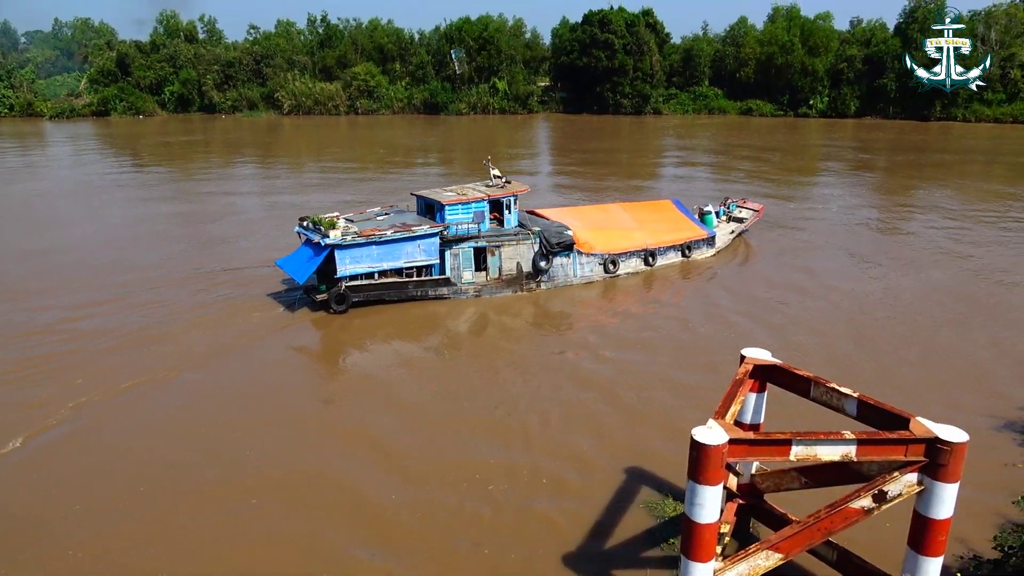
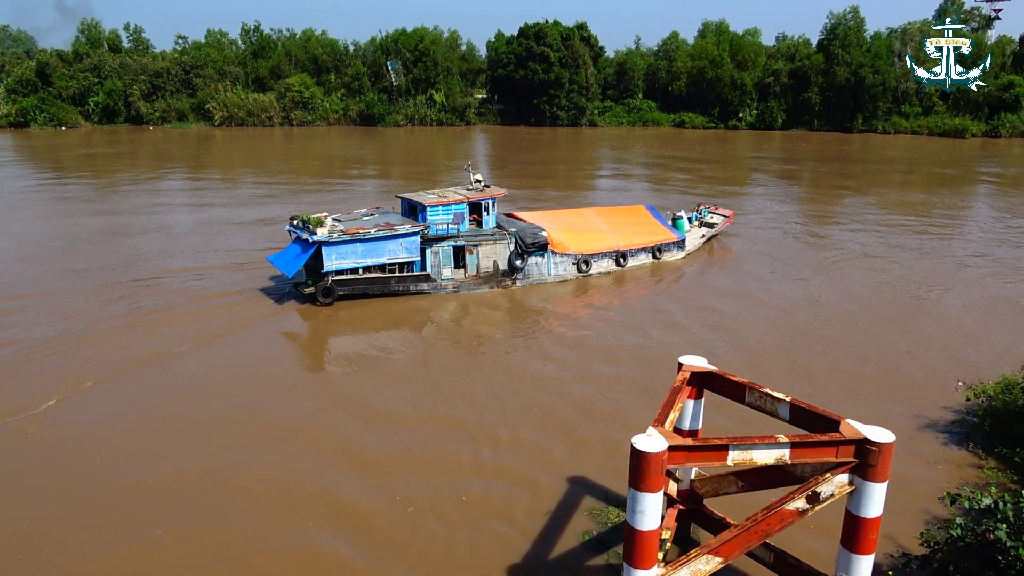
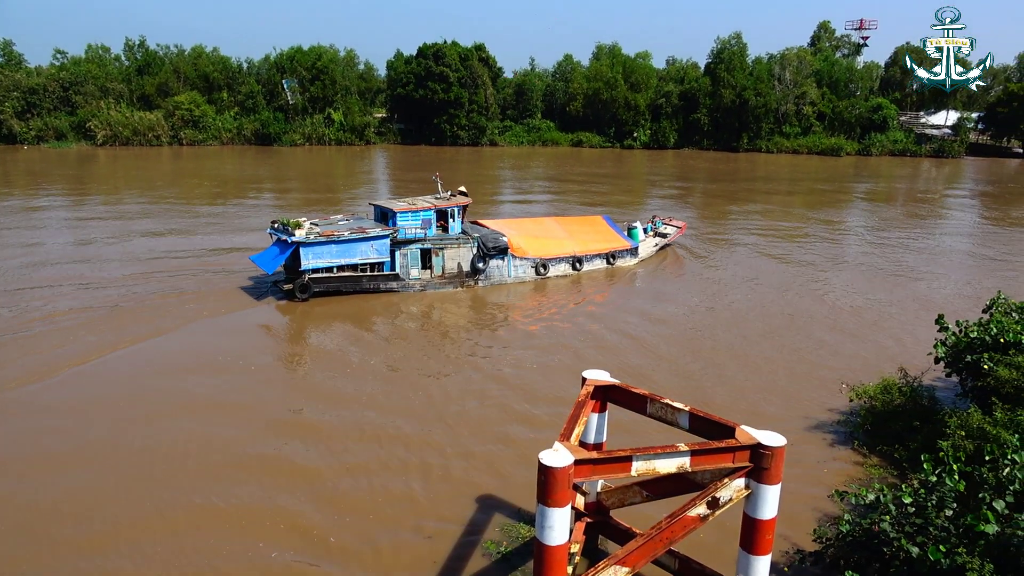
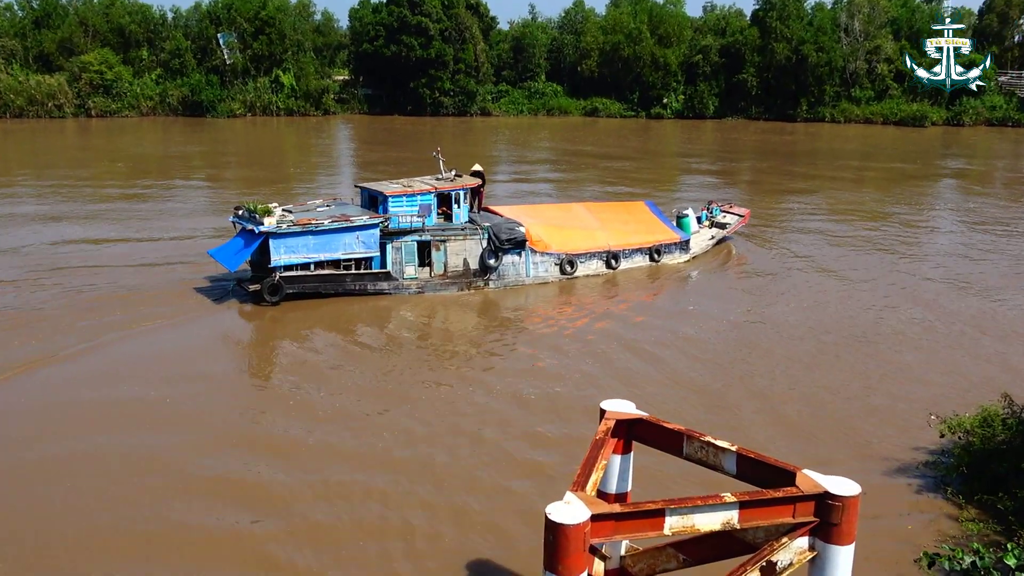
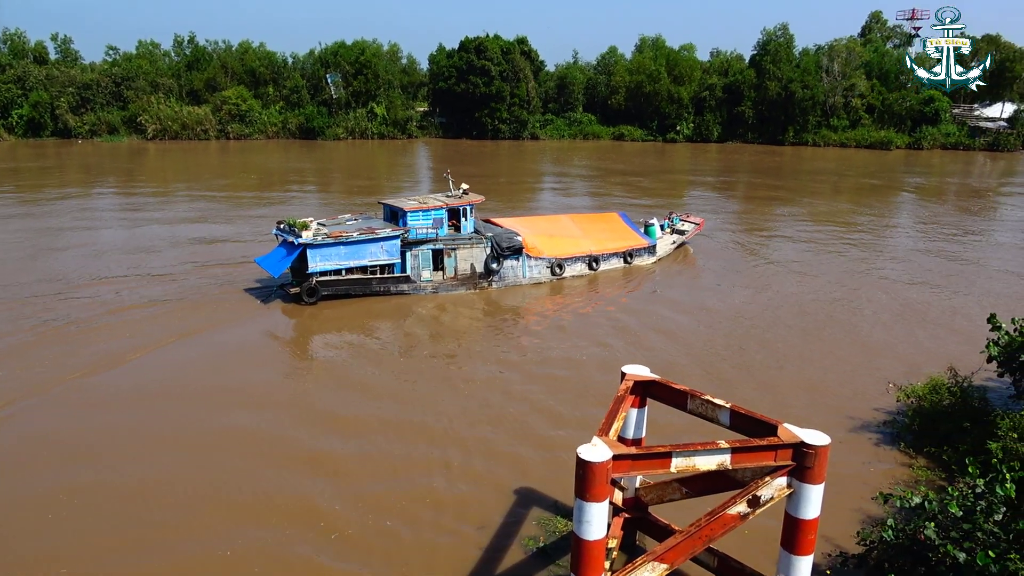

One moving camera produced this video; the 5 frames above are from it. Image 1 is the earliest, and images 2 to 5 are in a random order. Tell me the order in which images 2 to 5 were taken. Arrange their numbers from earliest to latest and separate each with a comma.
2, 5, 3, 4
